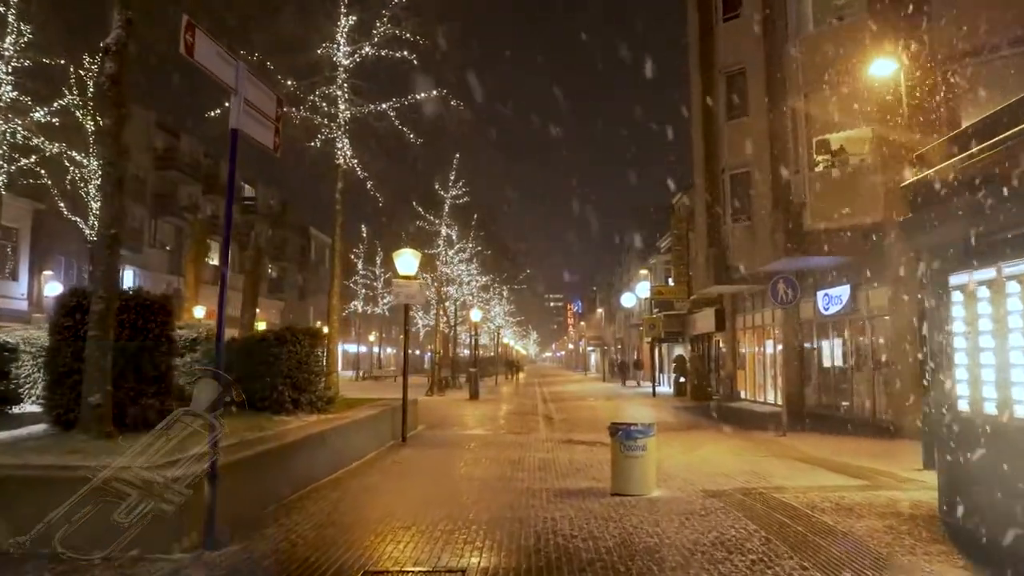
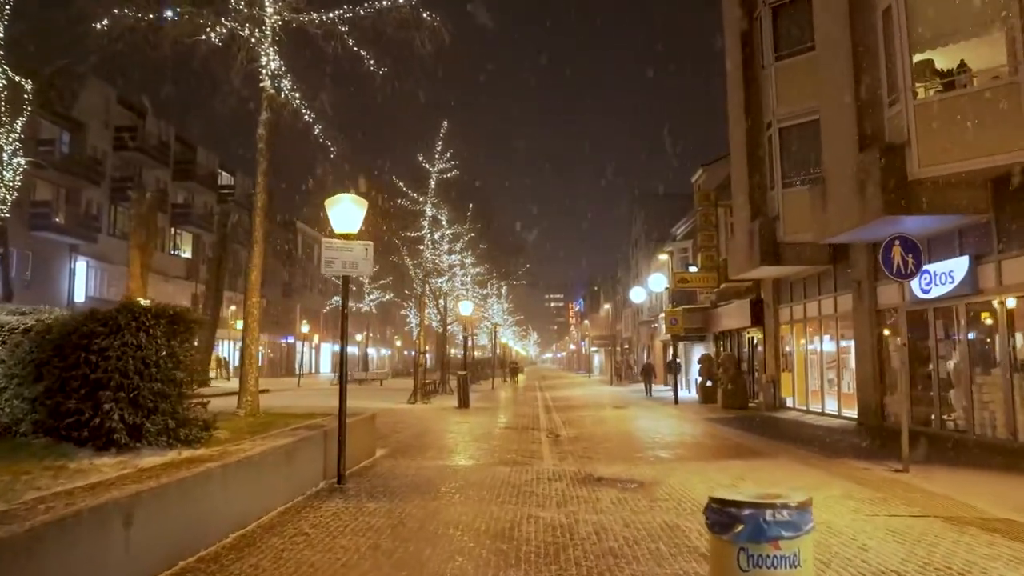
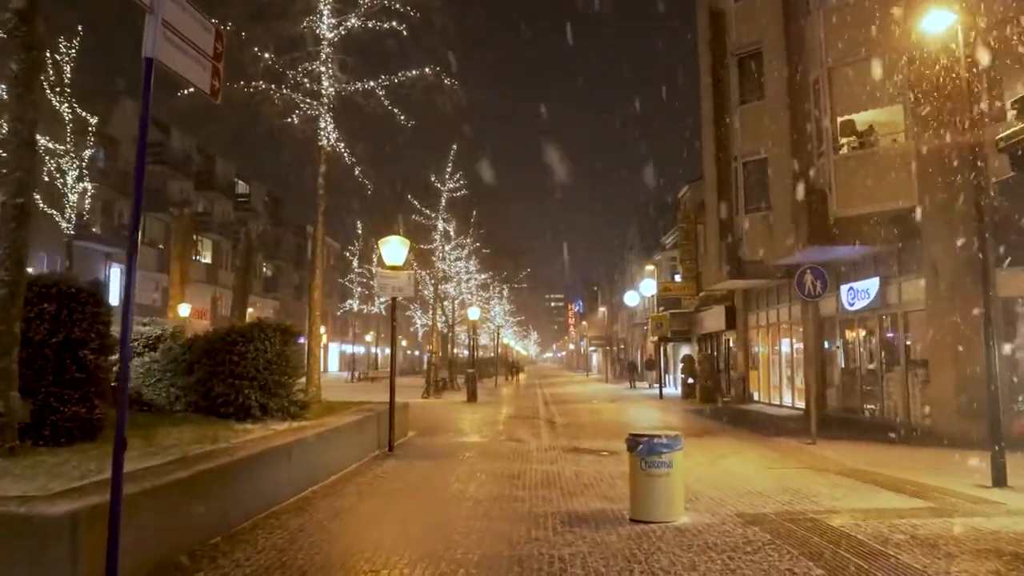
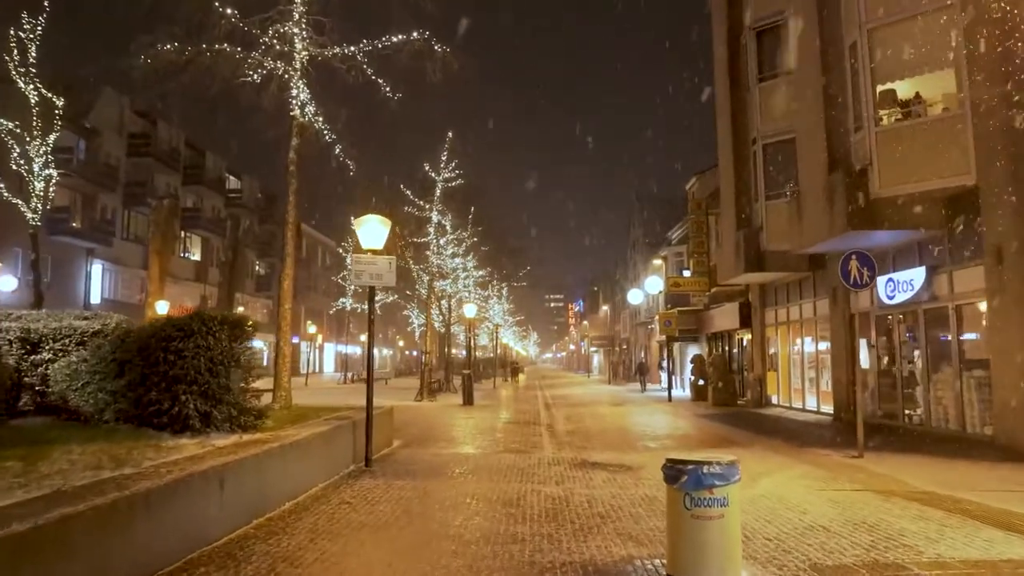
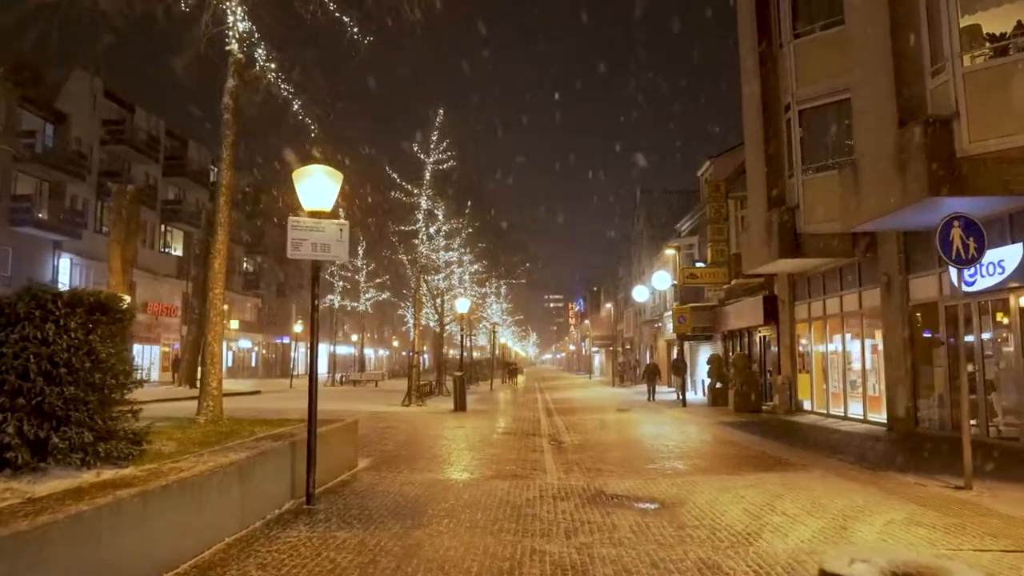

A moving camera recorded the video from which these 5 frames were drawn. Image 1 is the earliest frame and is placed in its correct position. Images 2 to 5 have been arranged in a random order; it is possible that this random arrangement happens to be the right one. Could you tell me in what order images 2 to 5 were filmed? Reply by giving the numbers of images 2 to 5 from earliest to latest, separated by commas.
3, 4, 2, 5
